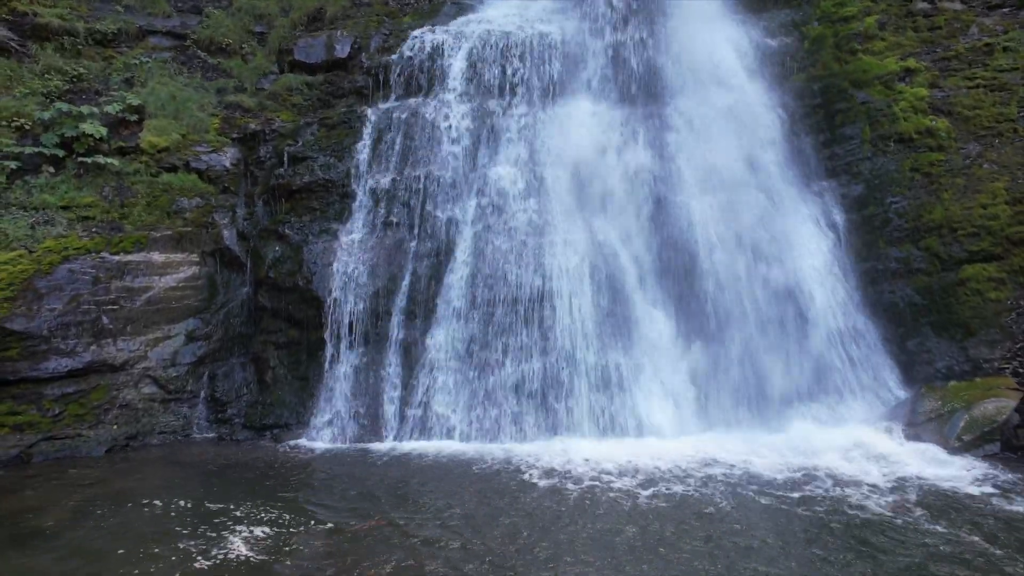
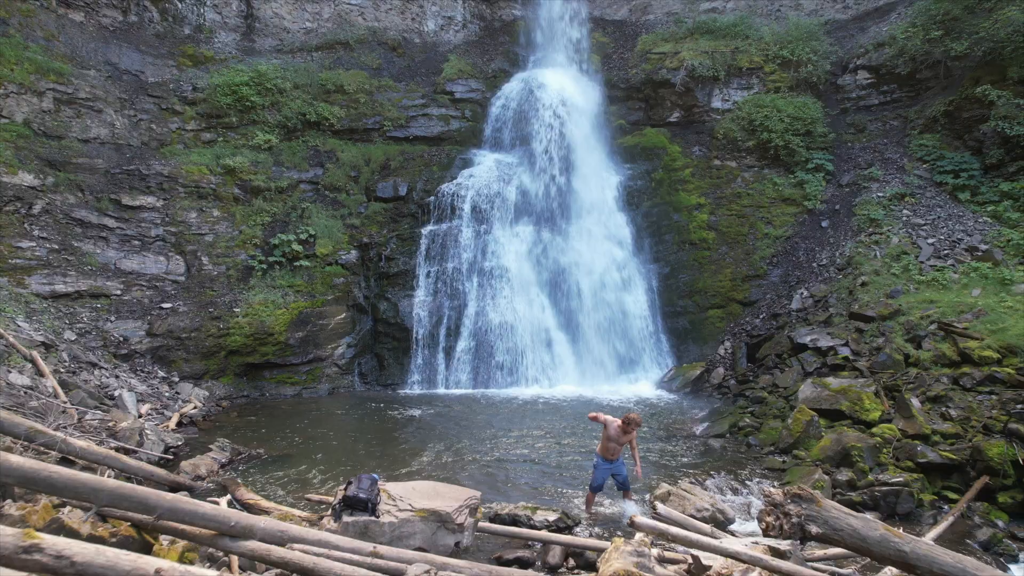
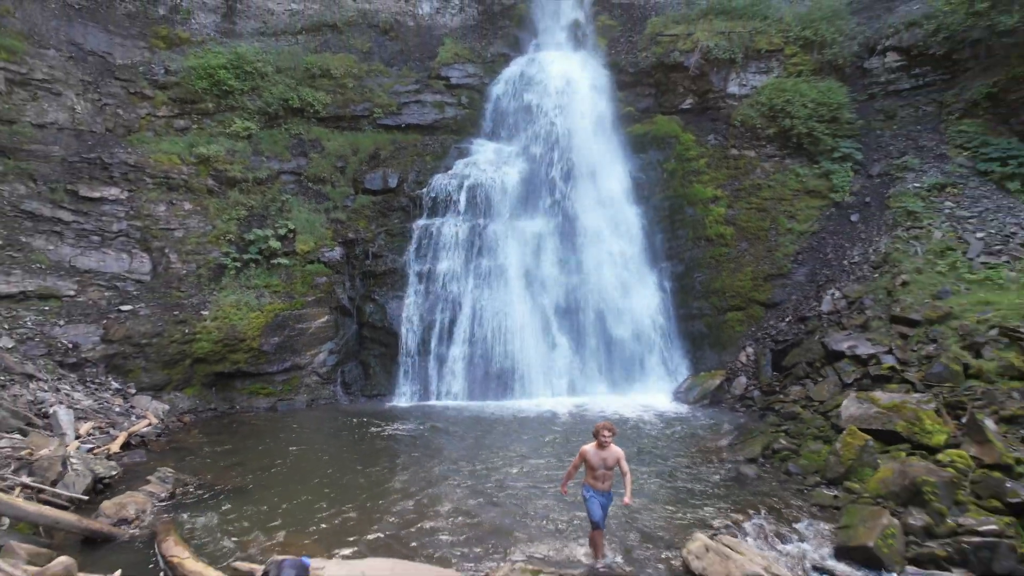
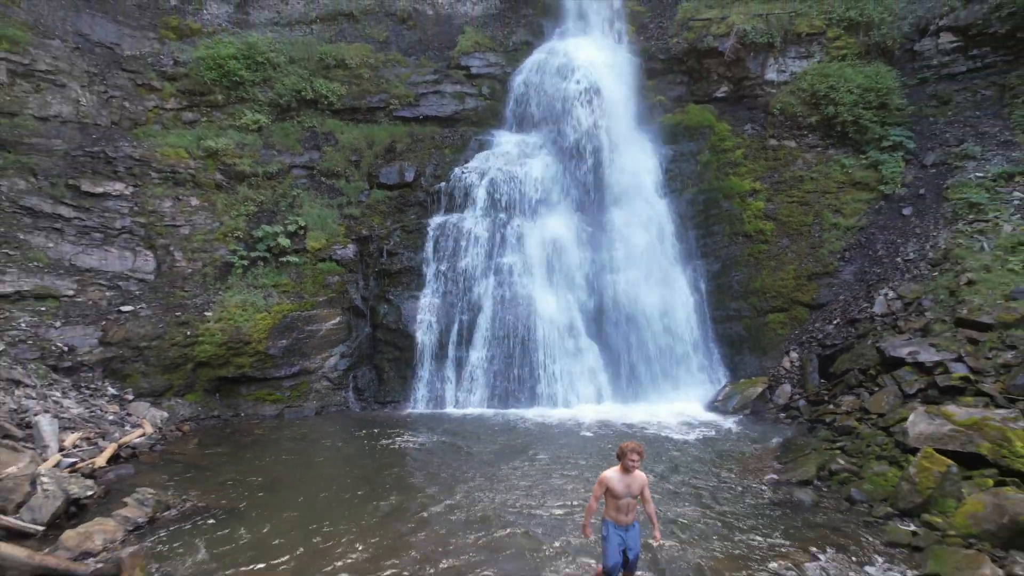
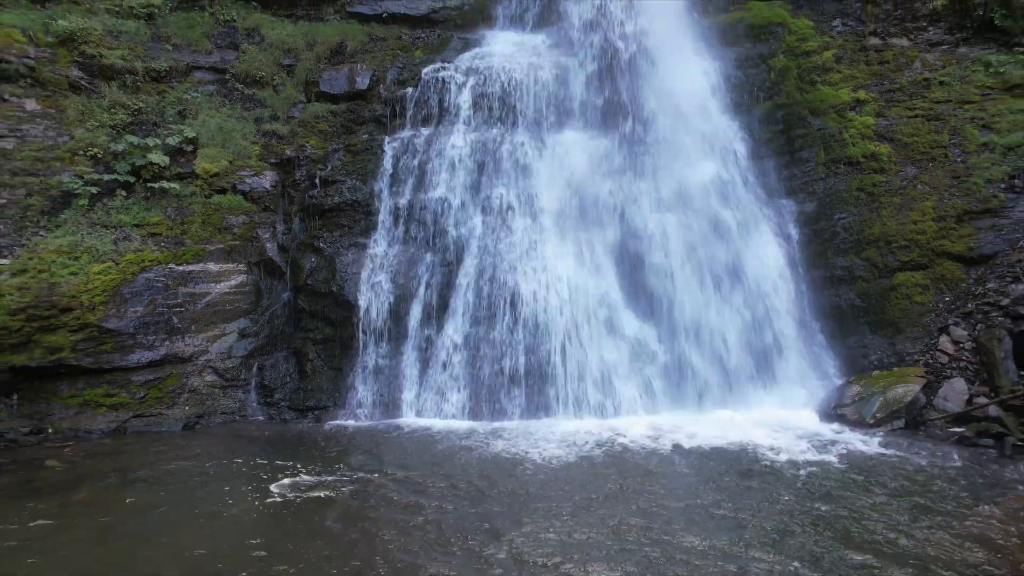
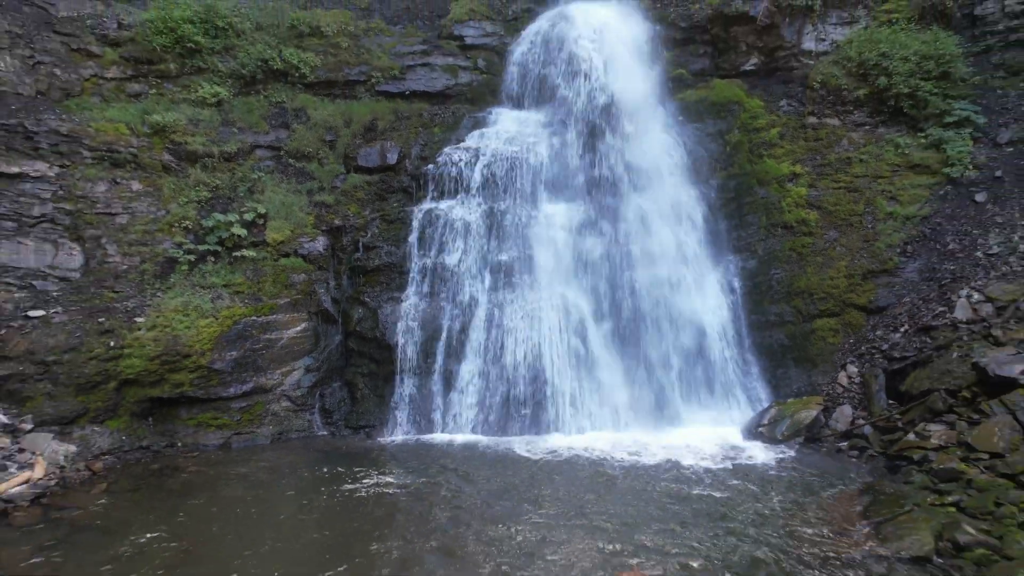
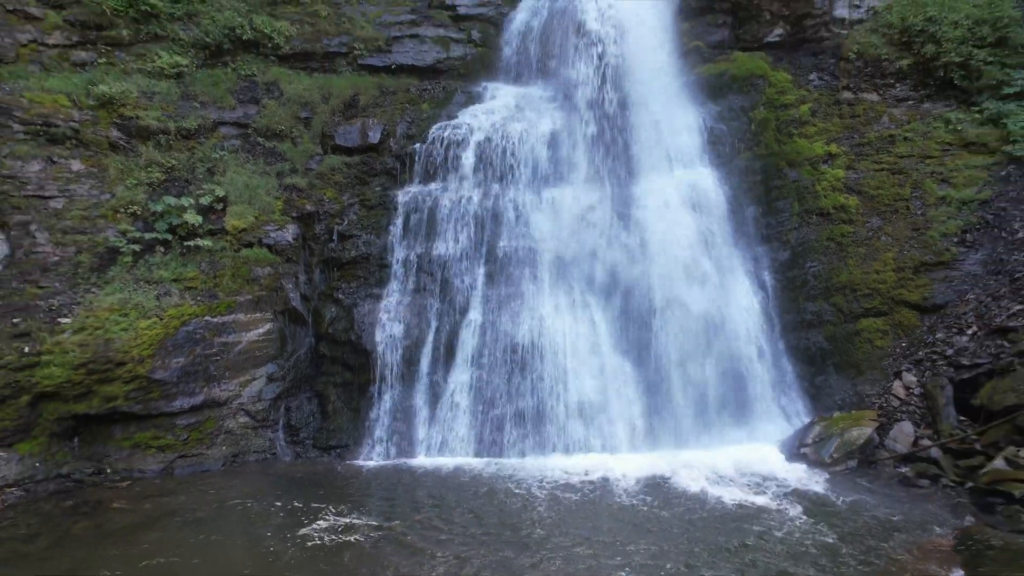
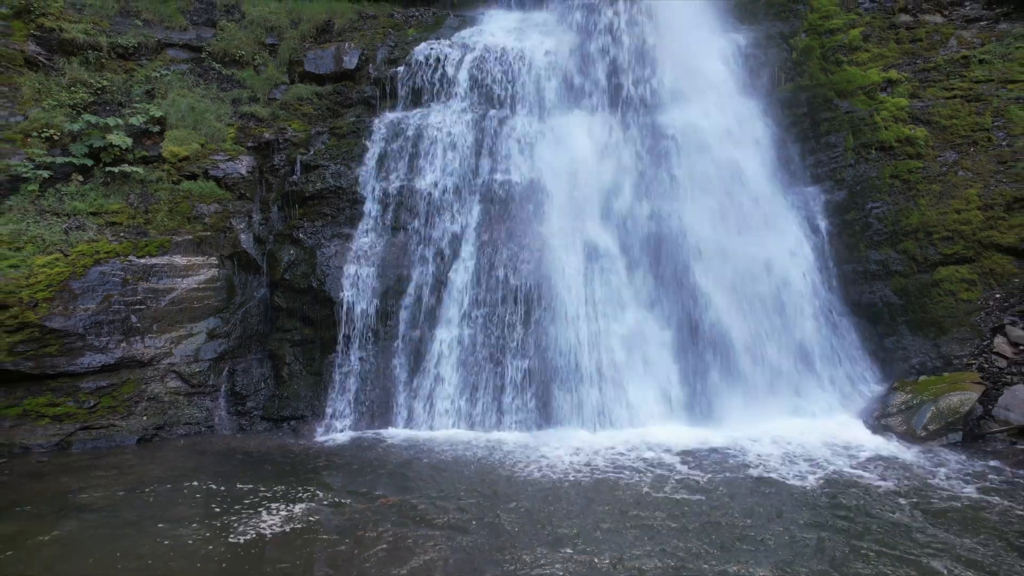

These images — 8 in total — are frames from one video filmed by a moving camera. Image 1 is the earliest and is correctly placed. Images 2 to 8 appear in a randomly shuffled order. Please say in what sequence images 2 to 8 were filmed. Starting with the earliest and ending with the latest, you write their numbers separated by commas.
8, 5, 7, 6, 4, 3, 2
